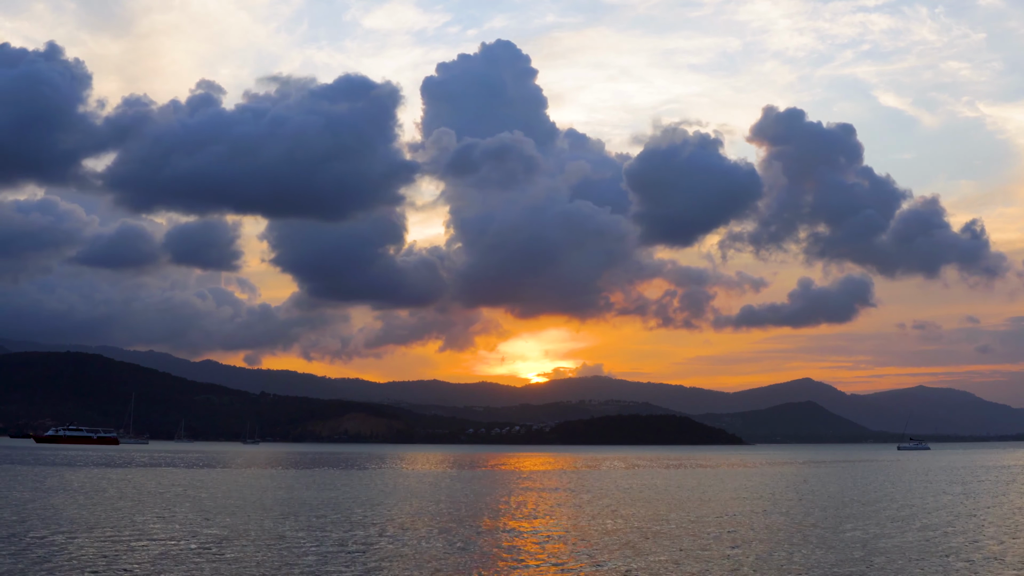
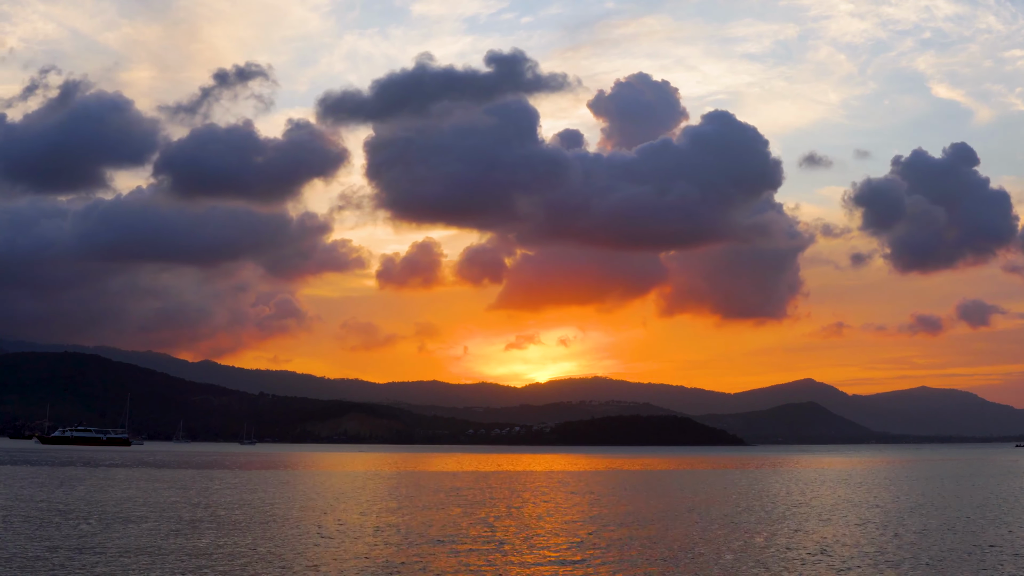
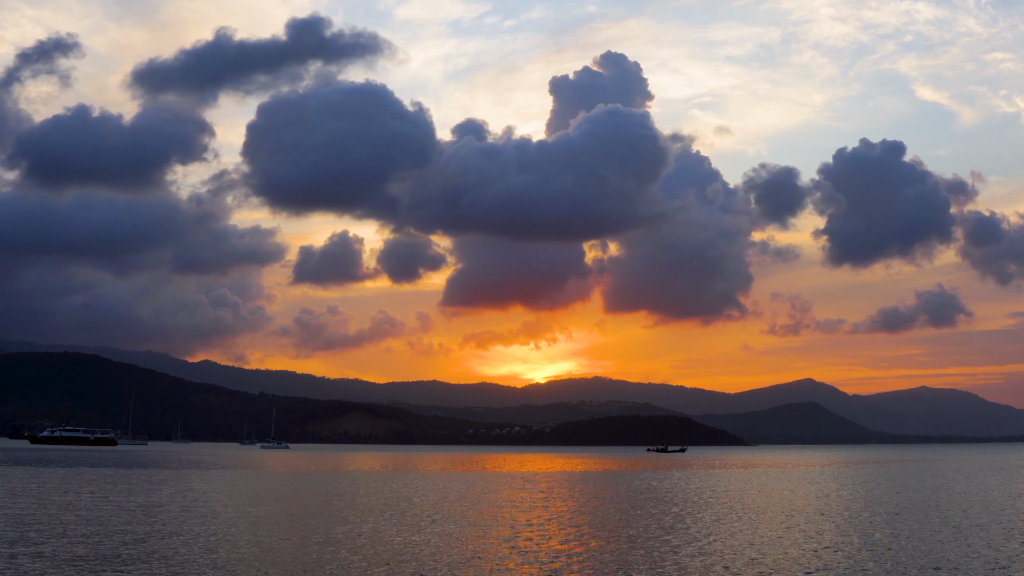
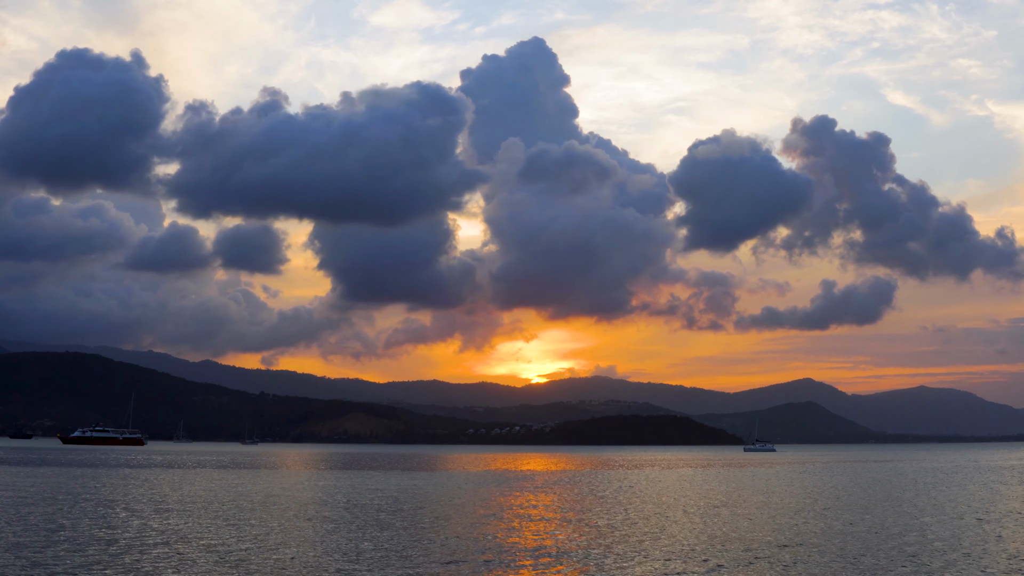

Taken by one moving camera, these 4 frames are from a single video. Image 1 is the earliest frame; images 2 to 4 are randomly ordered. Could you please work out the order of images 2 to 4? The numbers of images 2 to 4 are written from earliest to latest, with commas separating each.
4, 3, 2
